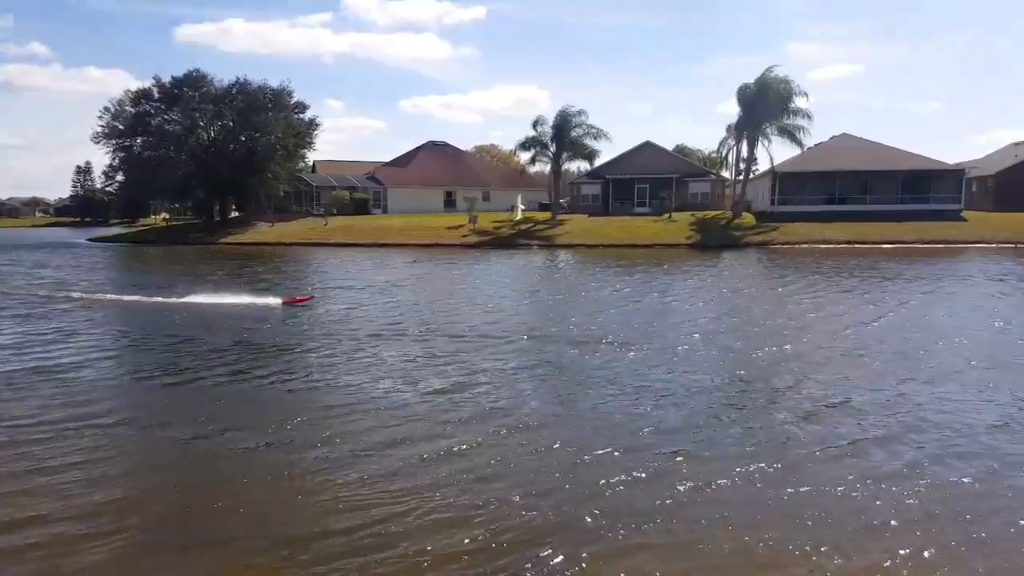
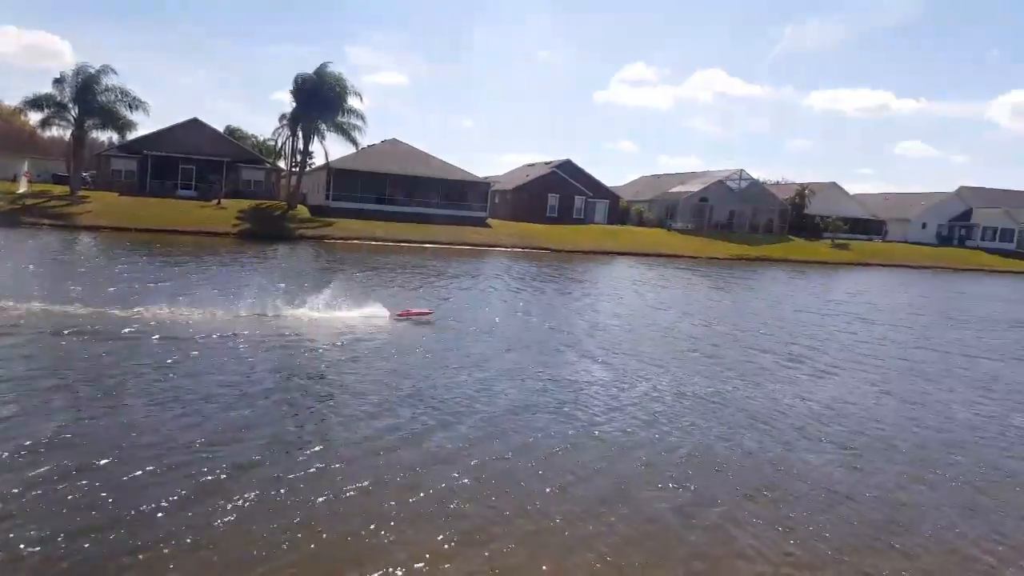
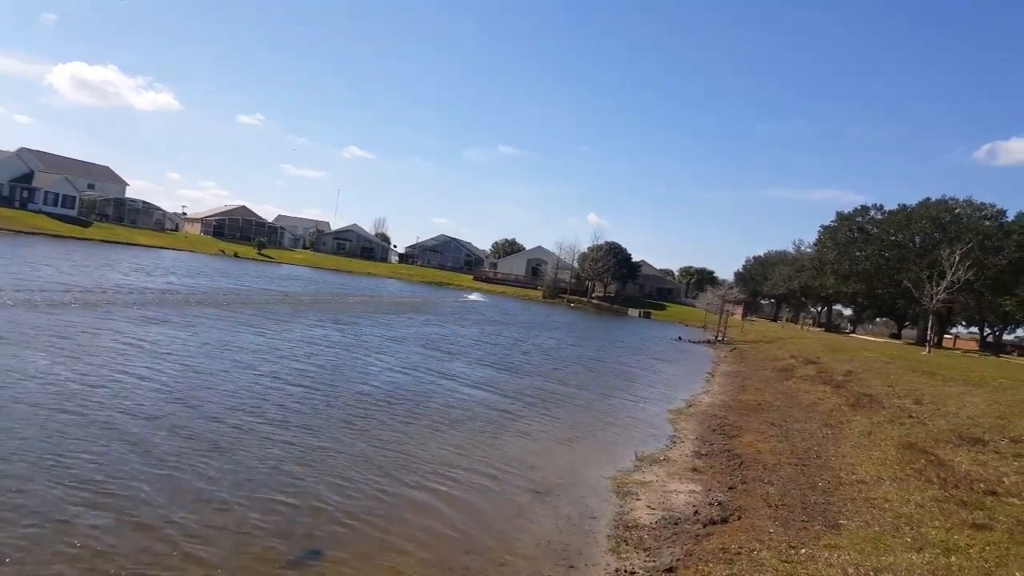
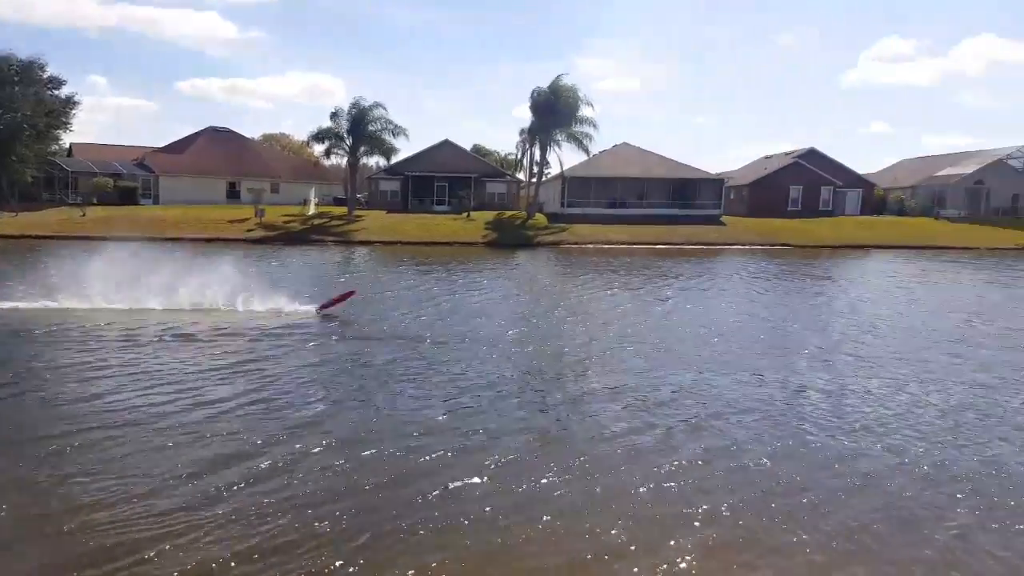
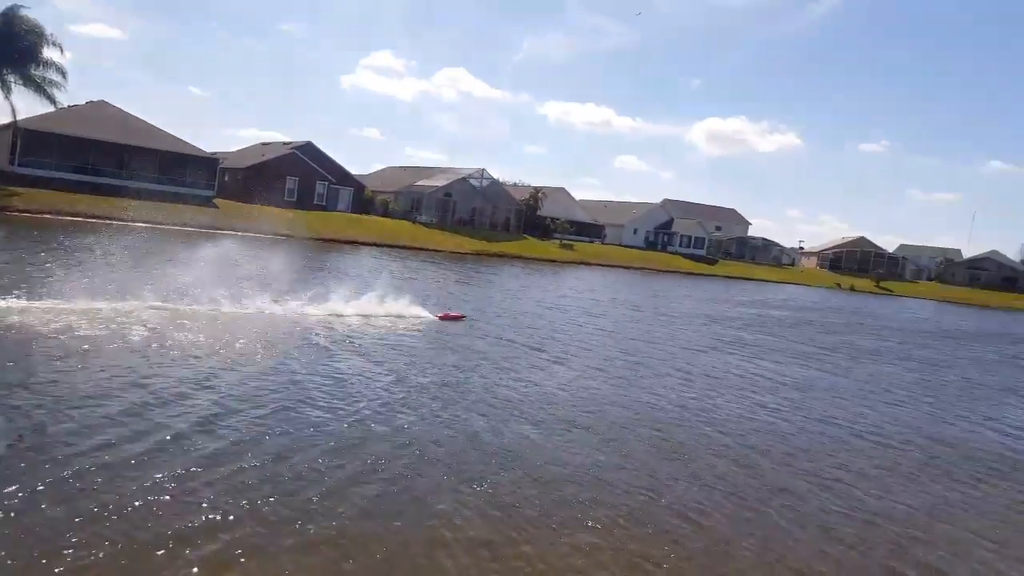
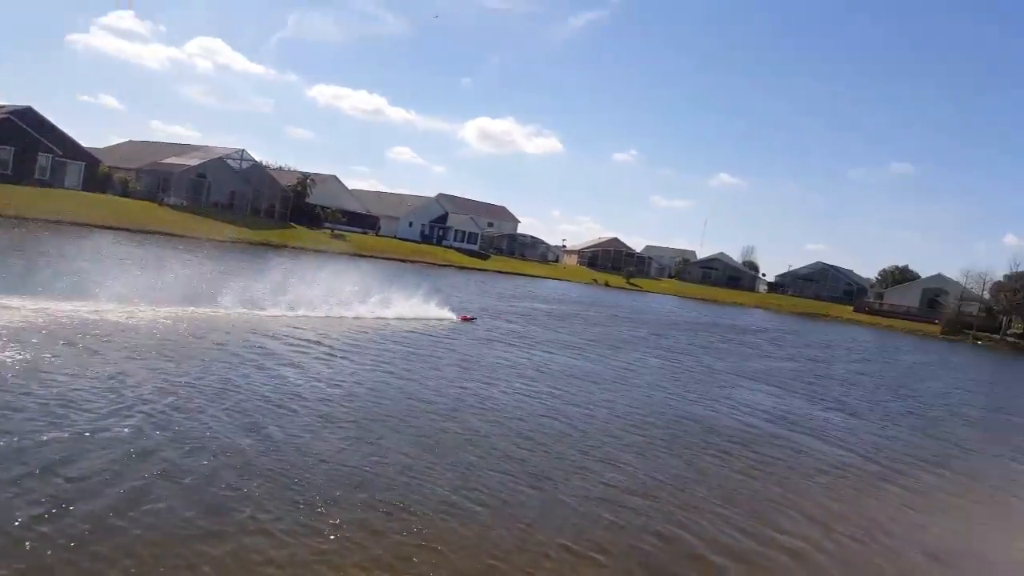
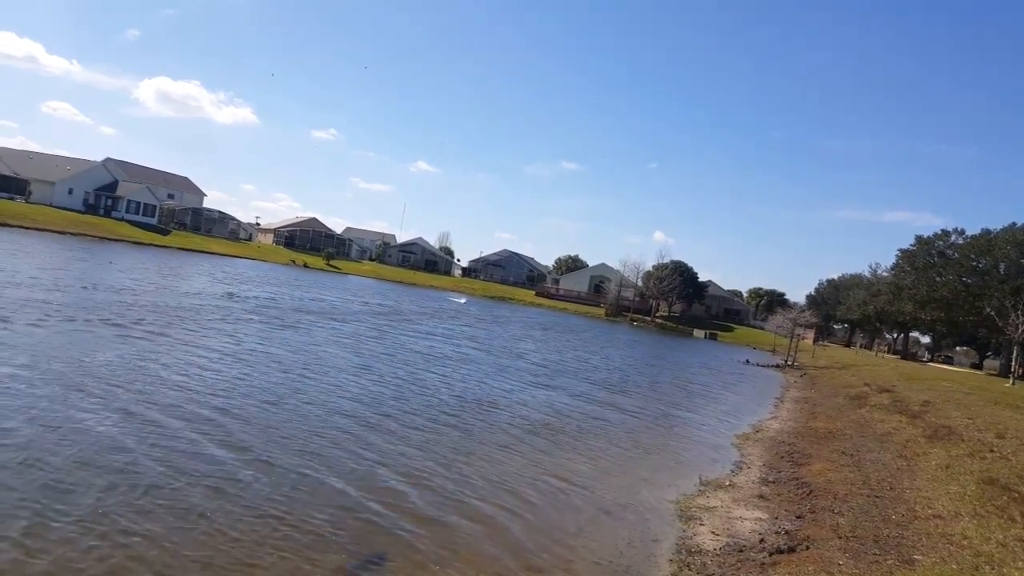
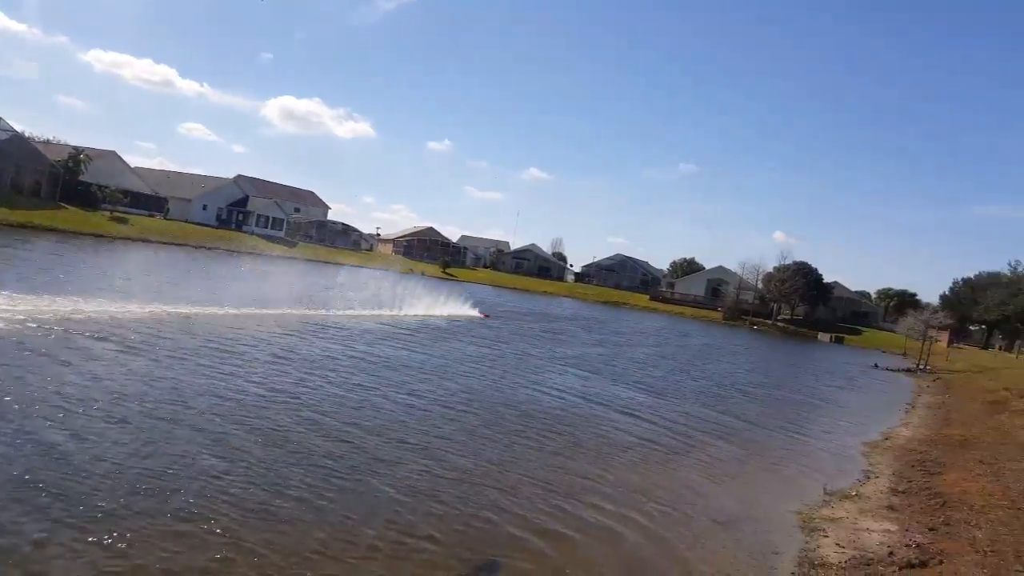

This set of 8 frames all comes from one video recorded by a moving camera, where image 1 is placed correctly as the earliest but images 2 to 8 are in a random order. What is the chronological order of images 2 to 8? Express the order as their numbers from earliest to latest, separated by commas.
4, 2, 5, 6, 8, 3, 7
